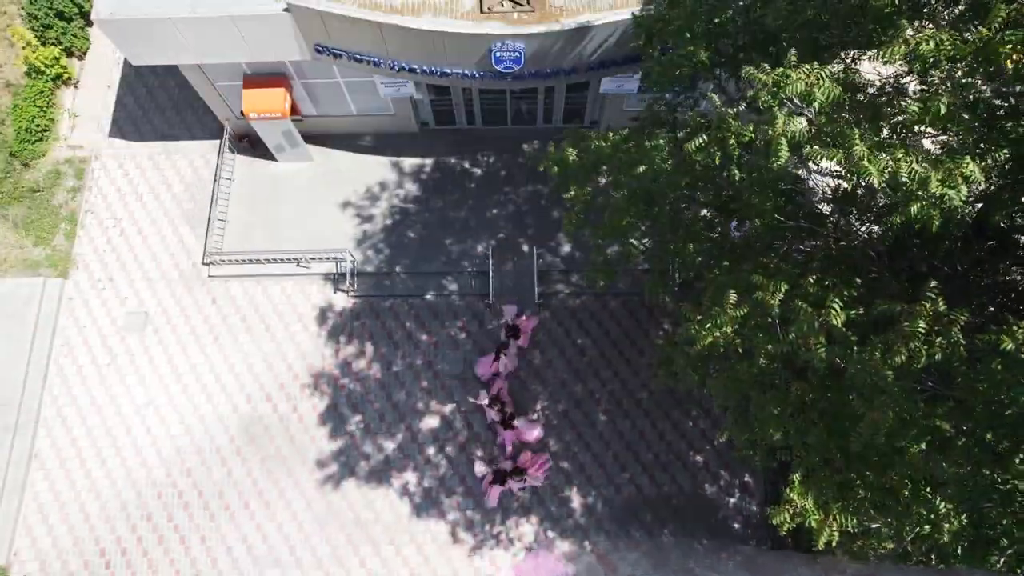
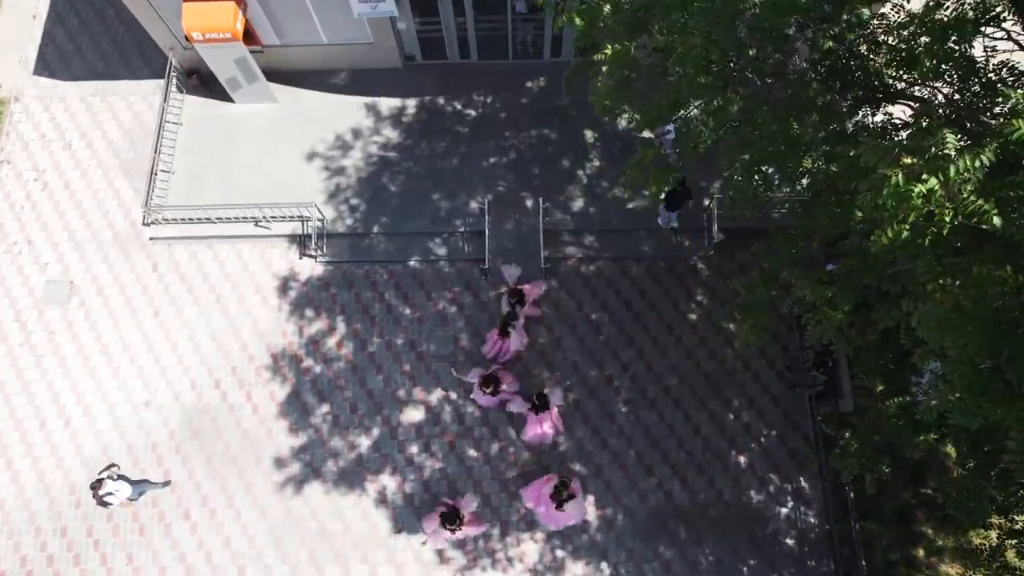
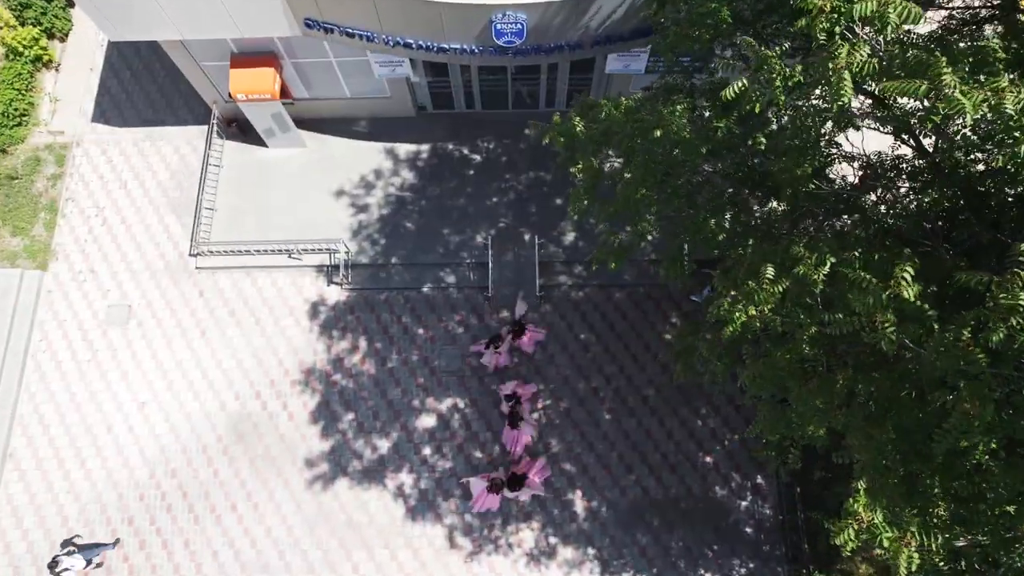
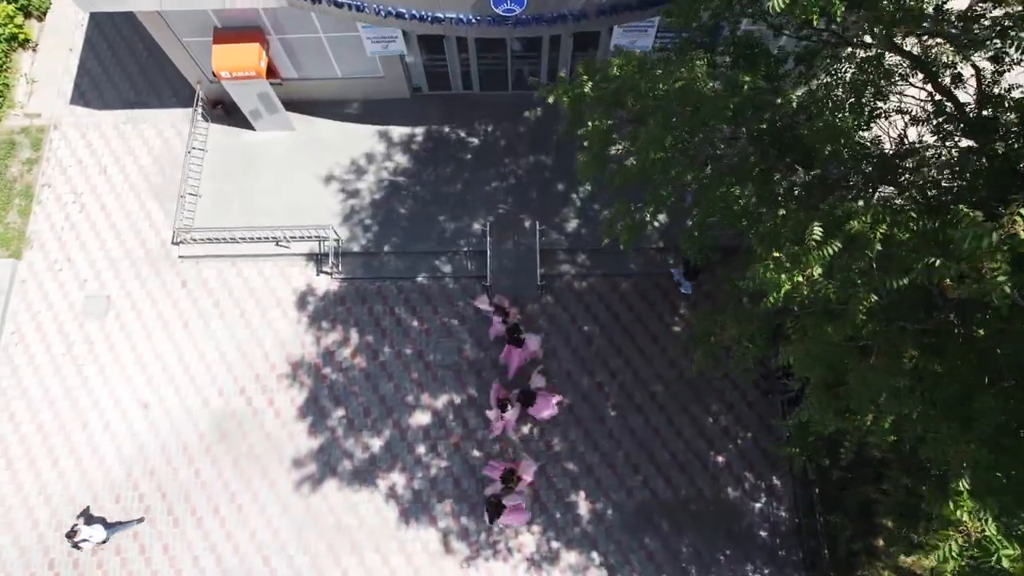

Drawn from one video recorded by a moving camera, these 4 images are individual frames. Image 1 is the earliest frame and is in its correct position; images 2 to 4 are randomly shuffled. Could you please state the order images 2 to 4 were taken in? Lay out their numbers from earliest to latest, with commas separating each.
3, 4, 2
